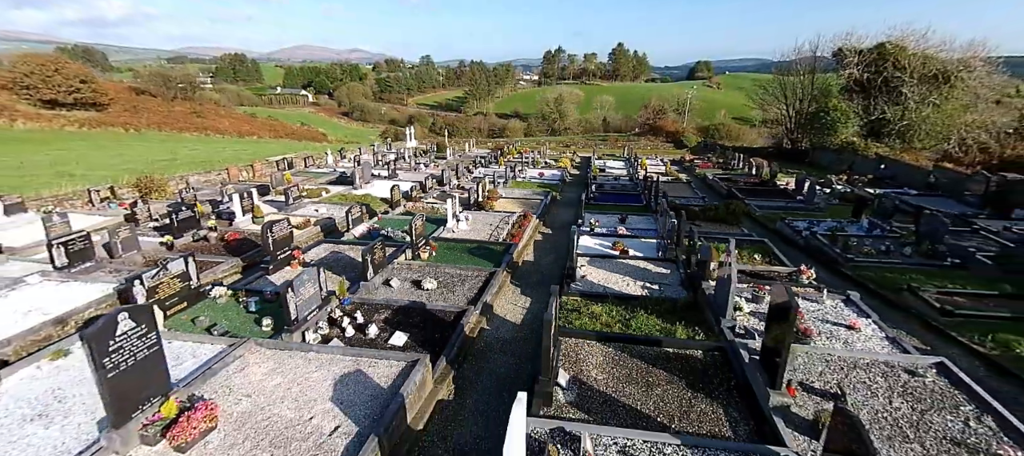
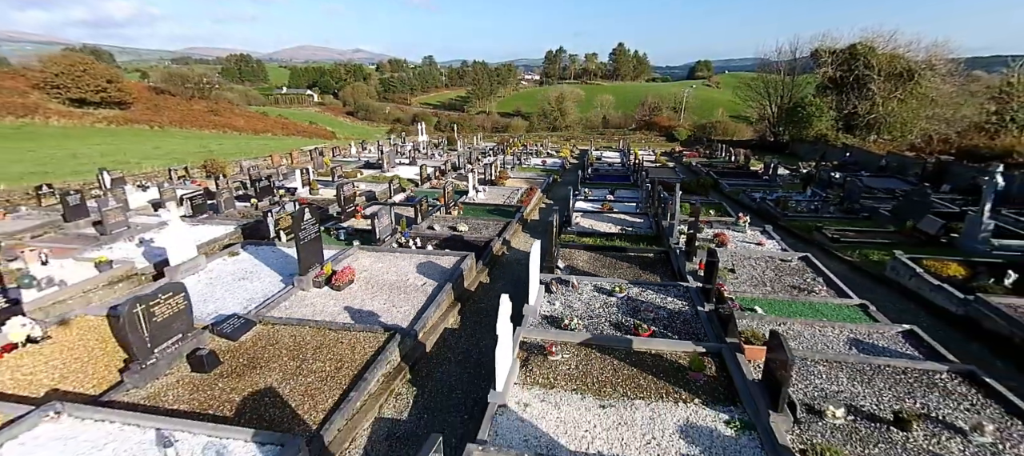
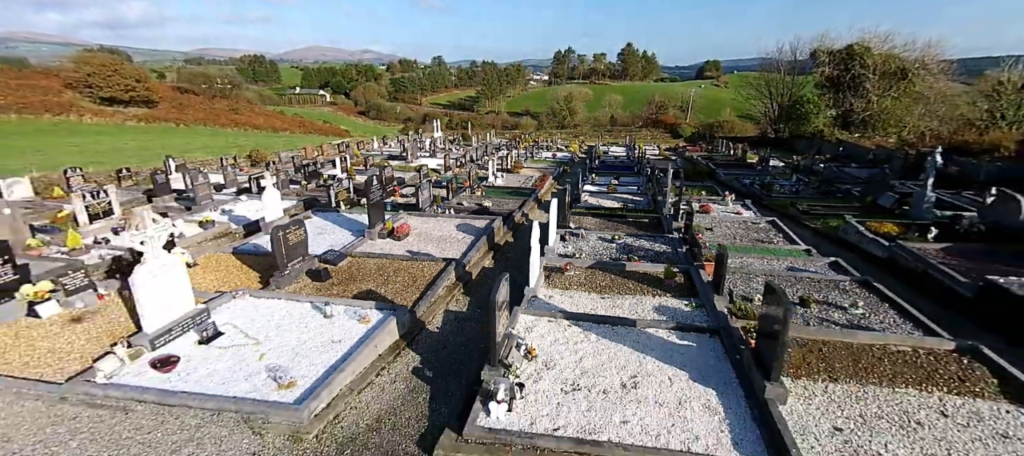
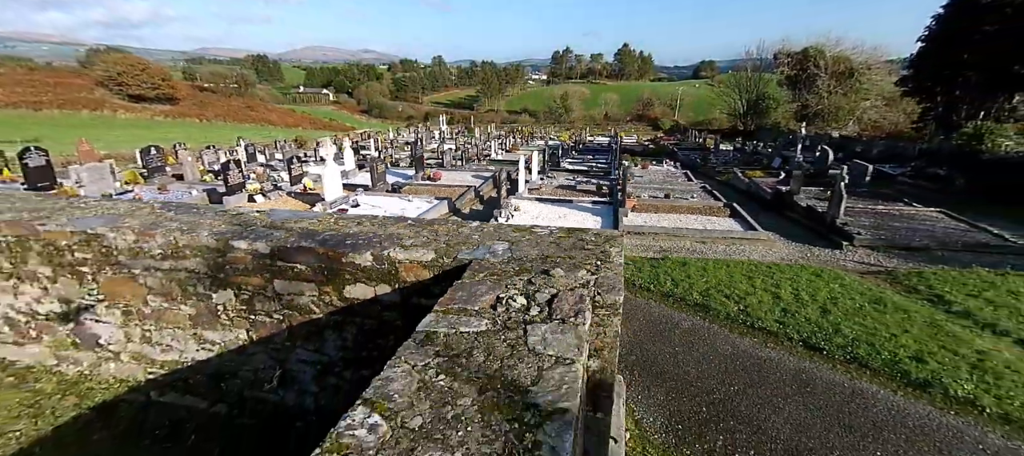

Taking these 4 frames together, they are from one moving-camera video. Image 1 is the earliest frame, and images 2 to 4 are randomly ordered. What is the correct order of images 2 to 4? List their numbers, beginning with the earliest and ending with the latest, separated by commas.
2, 3, 4
